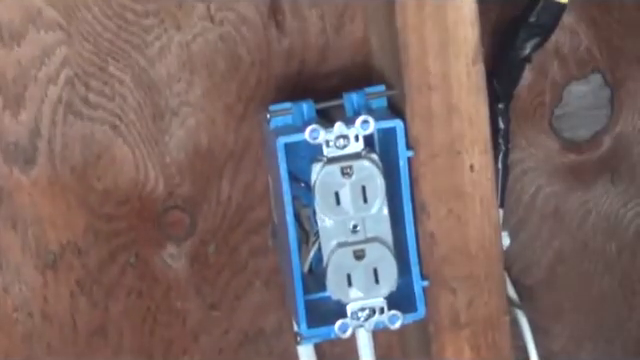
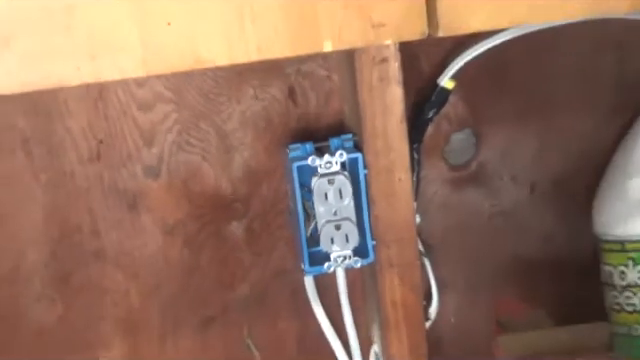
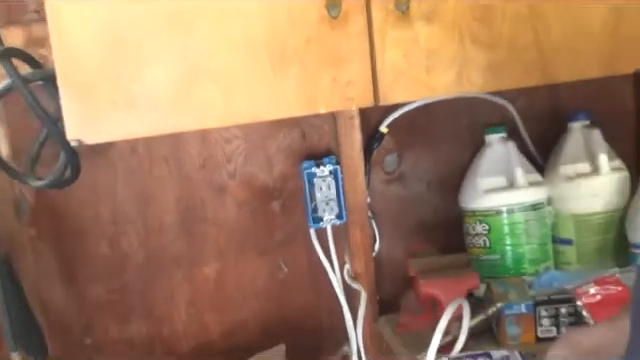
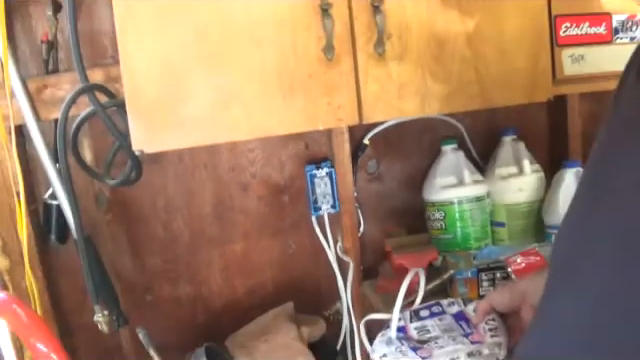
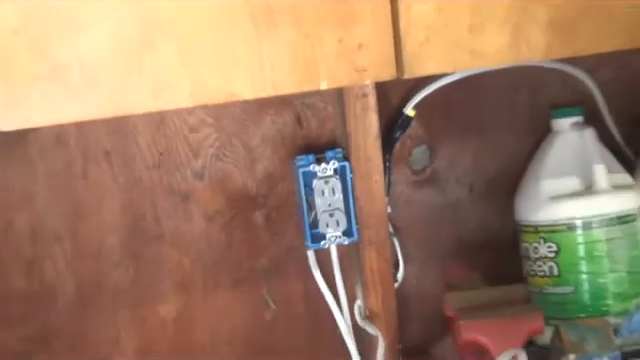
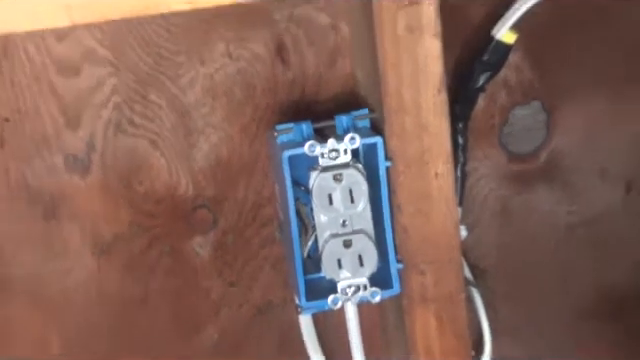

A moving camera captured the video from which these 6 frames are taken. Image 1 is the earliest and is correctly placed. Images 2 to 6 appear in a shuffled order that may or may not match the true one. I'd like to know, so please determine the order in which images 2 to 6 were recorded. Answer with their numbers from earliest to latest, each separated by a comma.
6, 2, 5, 3, 4
